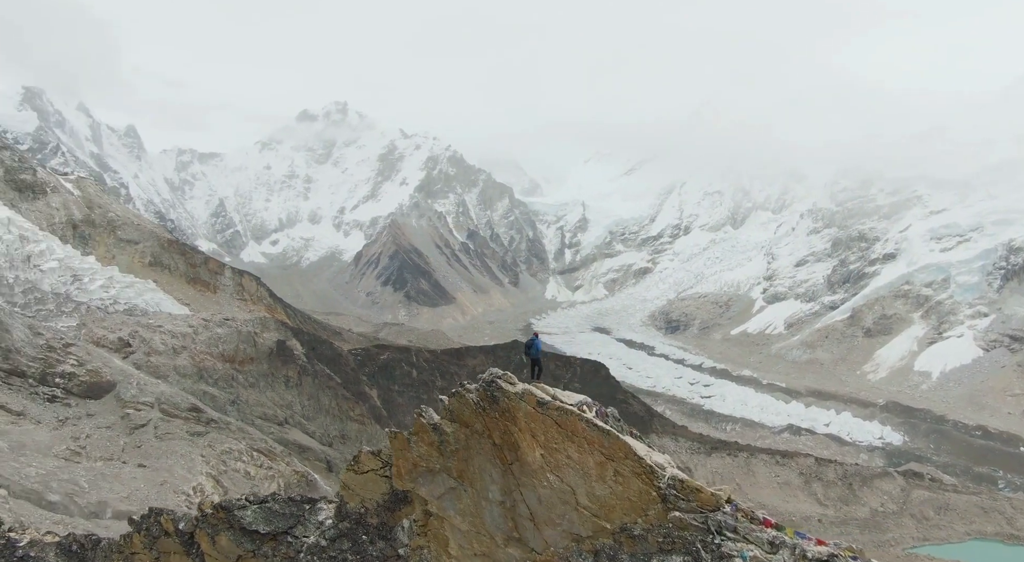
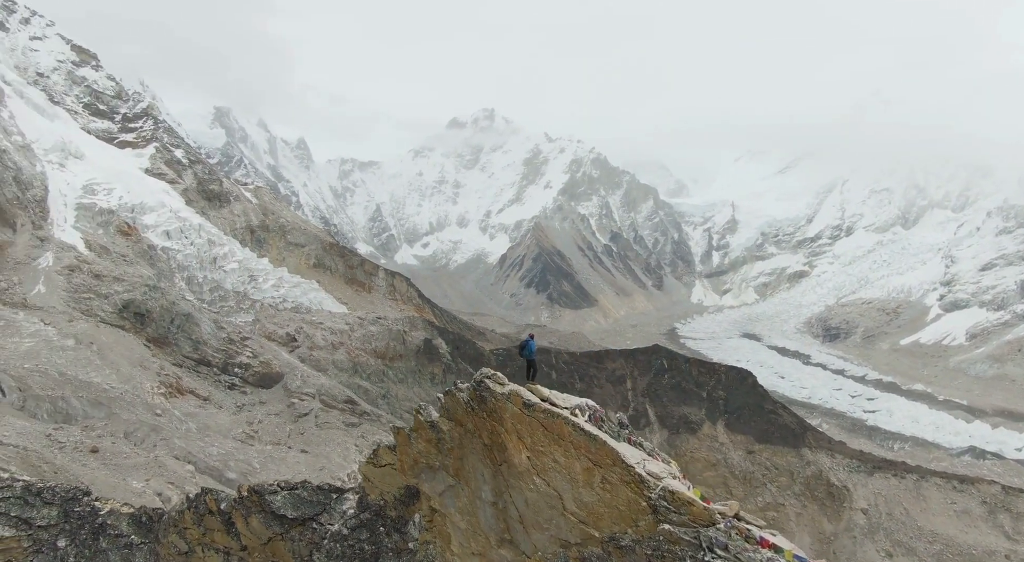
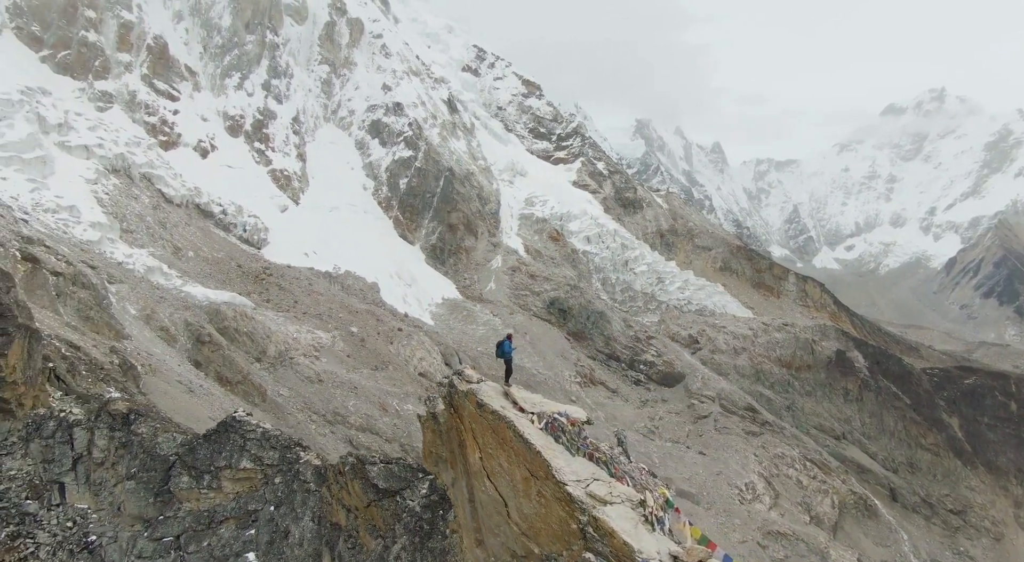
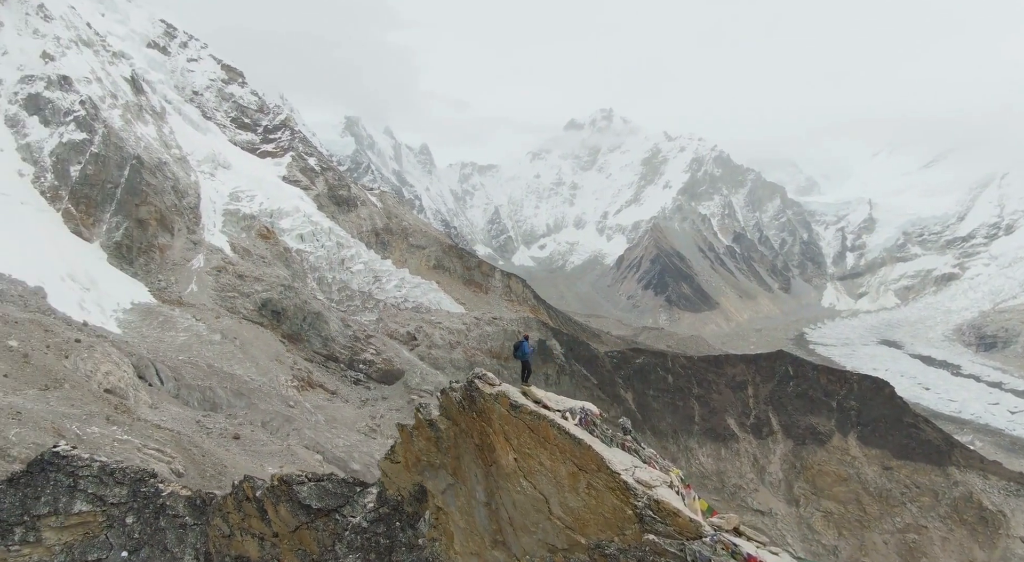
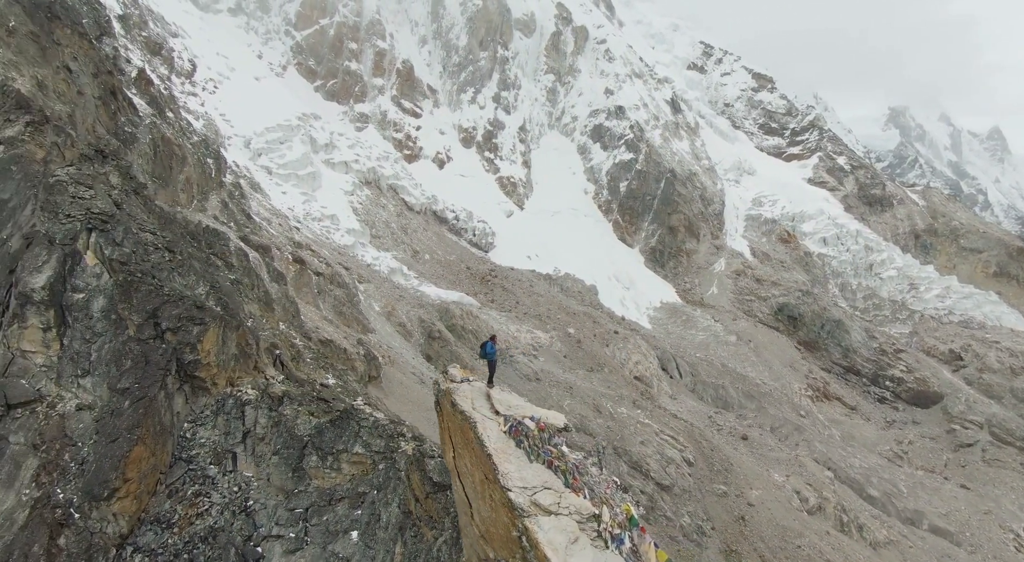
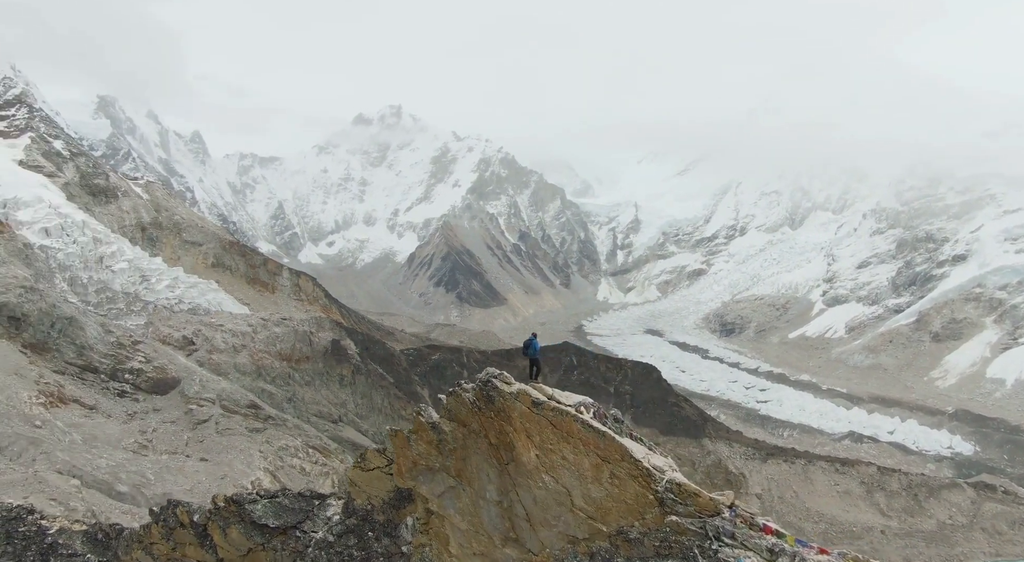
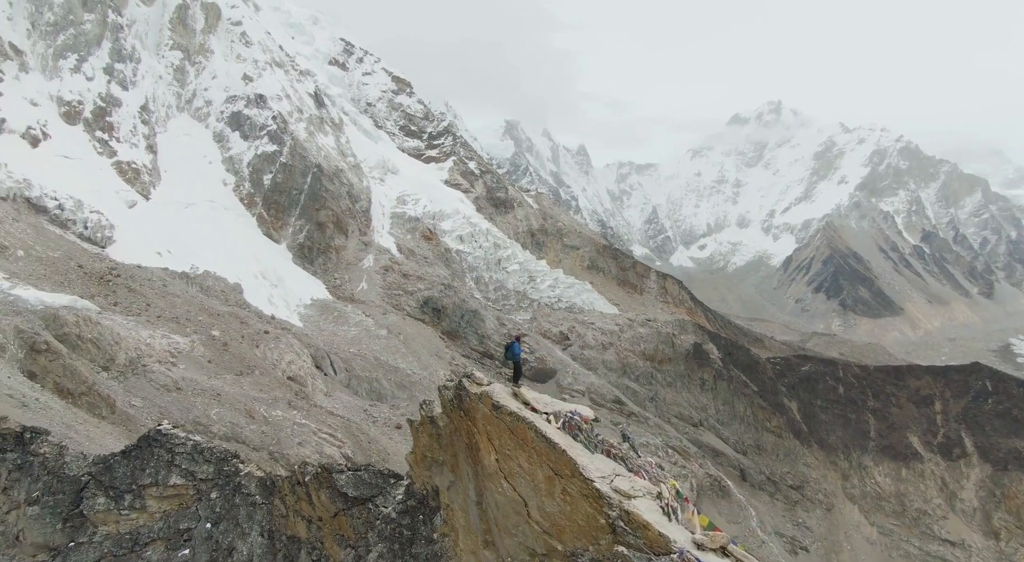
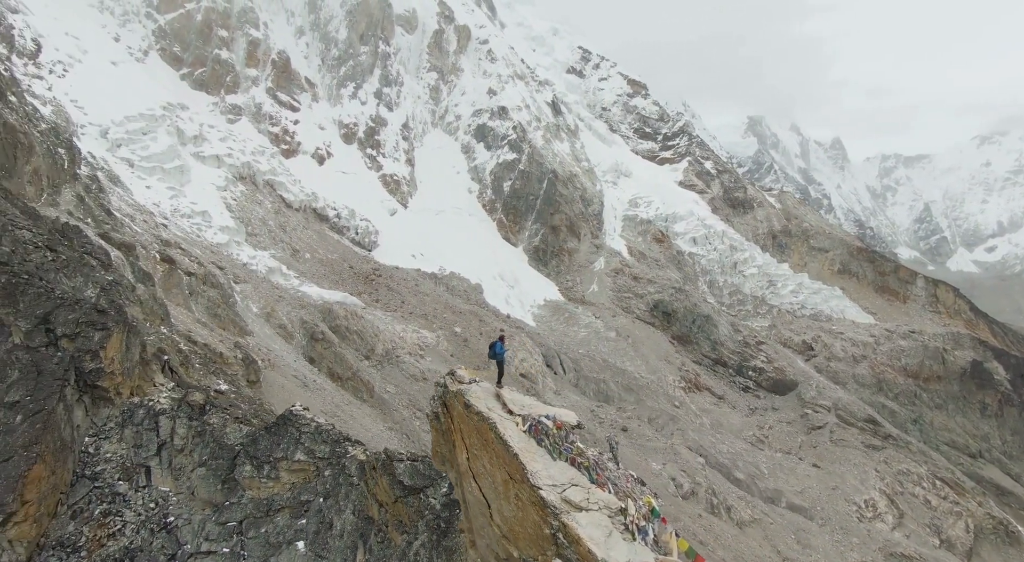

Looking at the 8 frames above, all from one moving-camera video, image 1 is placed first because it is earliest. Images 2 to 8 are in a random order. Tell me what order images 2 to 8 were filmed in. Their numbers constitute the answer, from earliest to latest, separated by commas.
6, 2, 4, 7, 3, 8, 5
